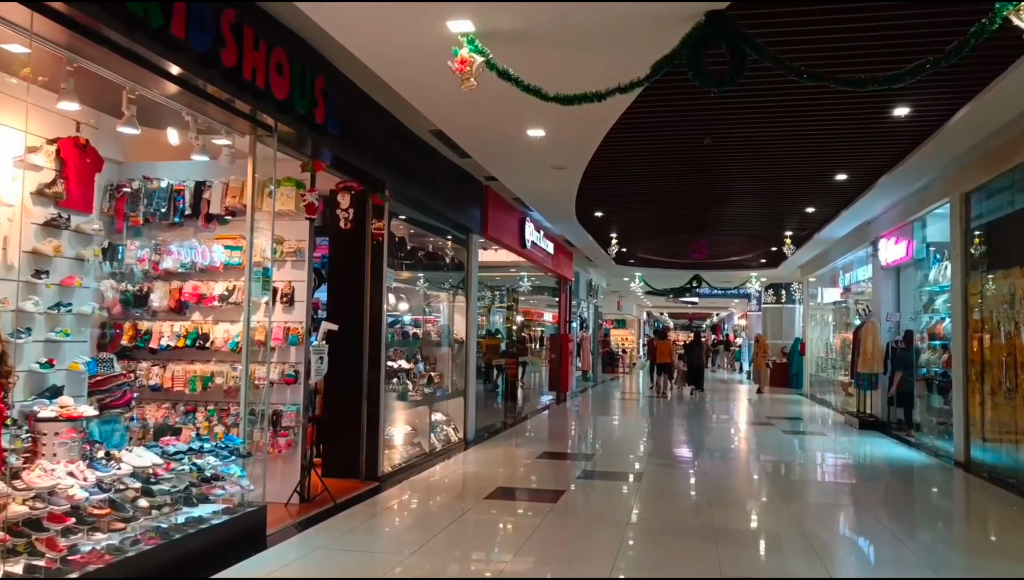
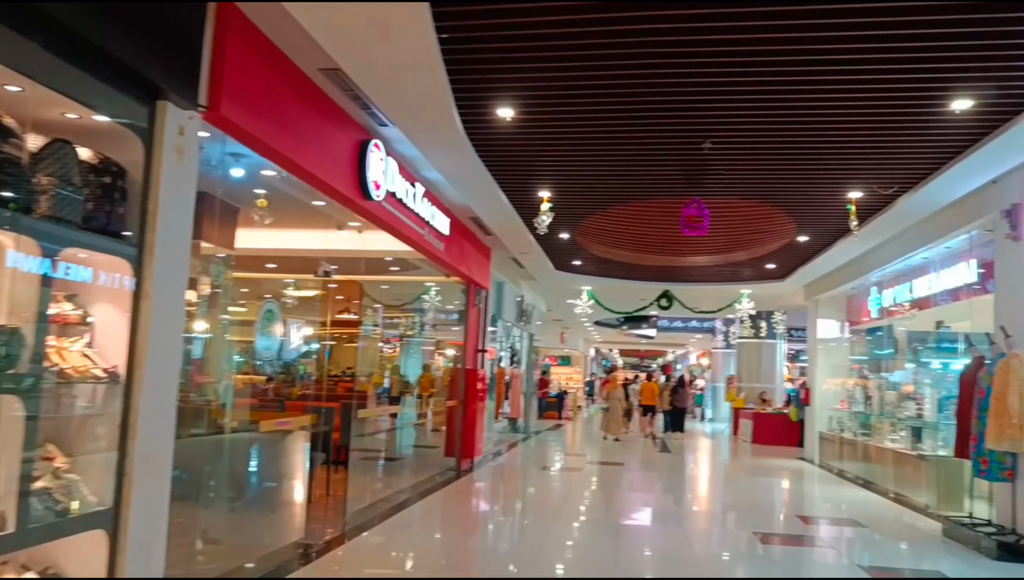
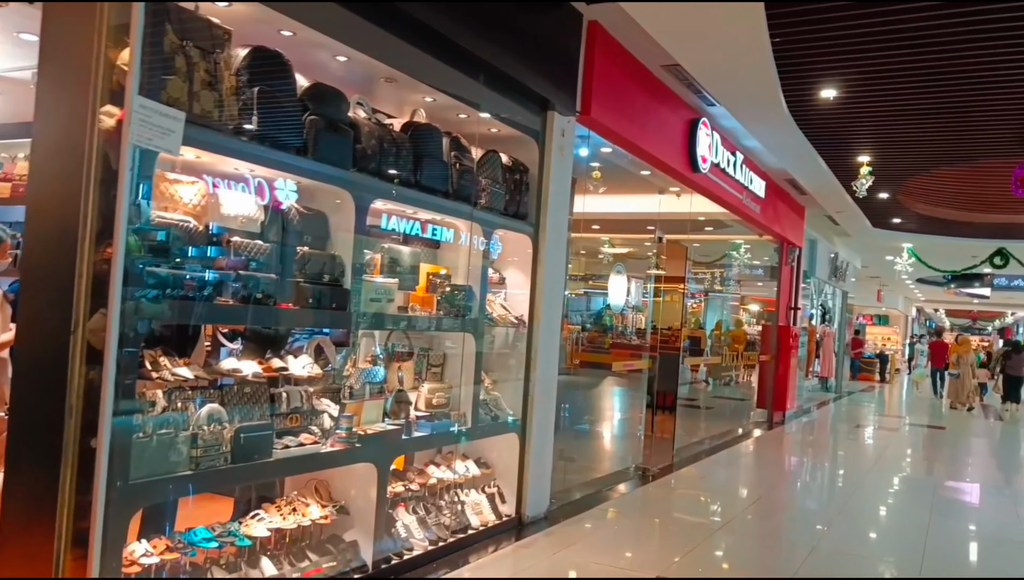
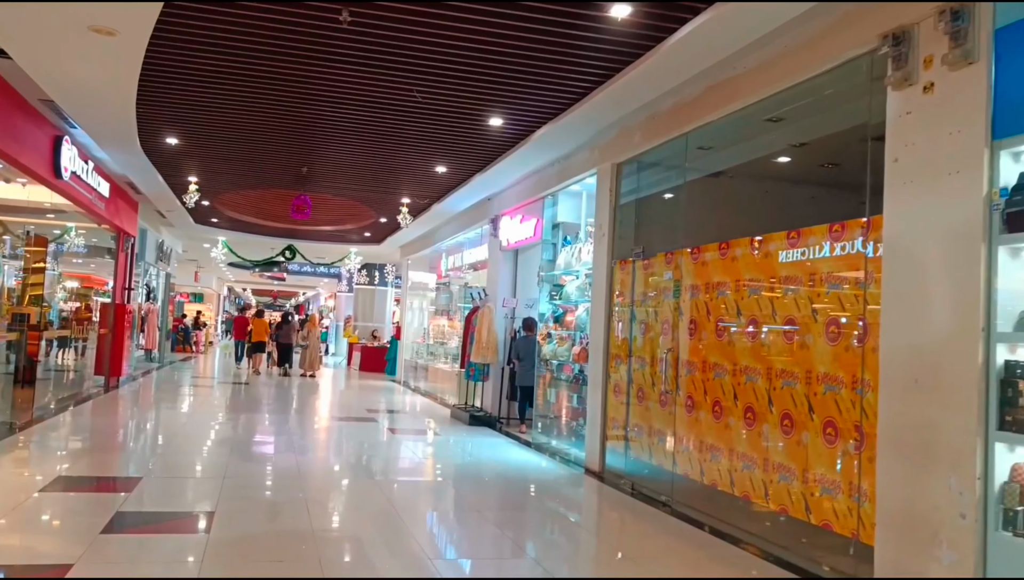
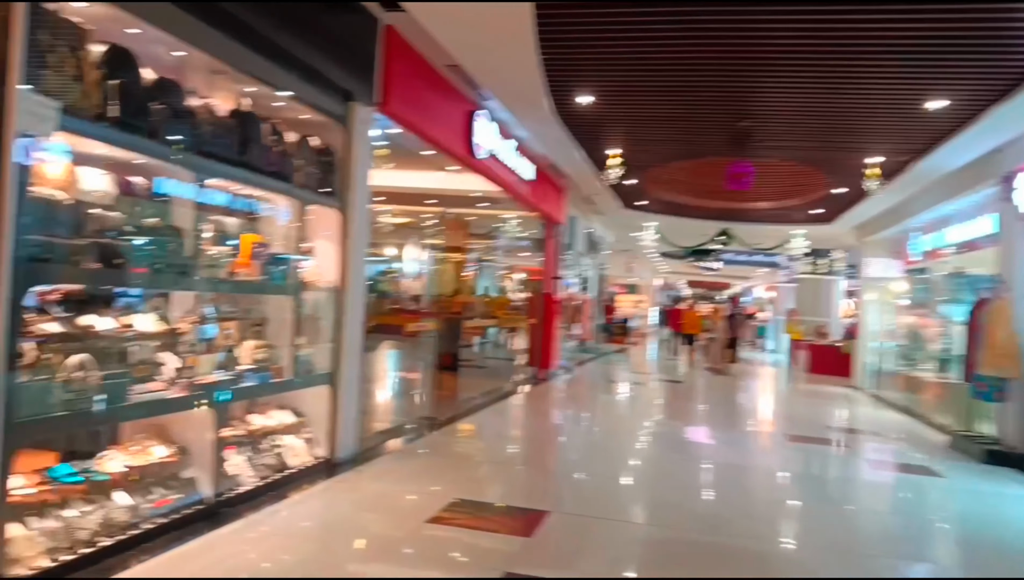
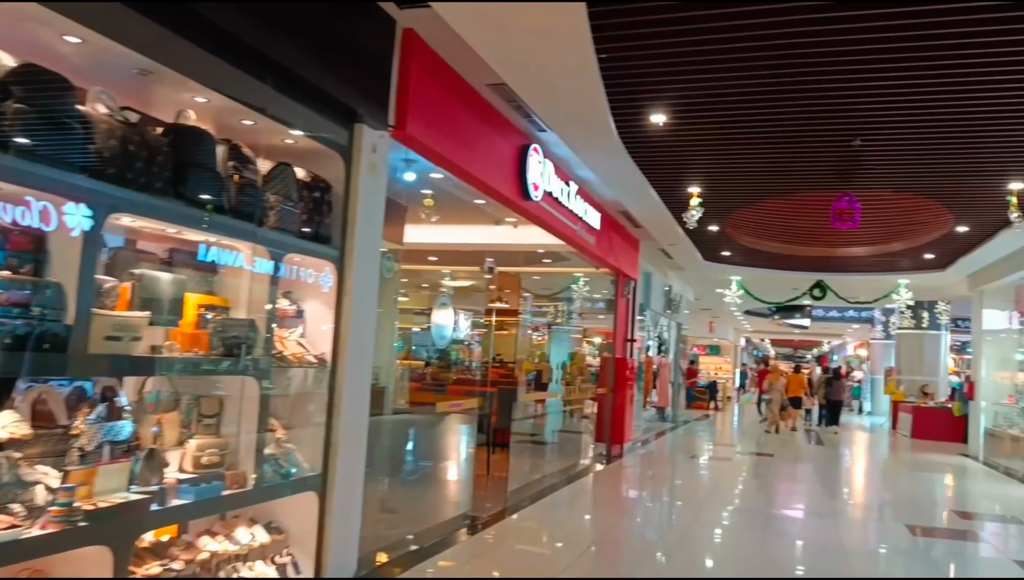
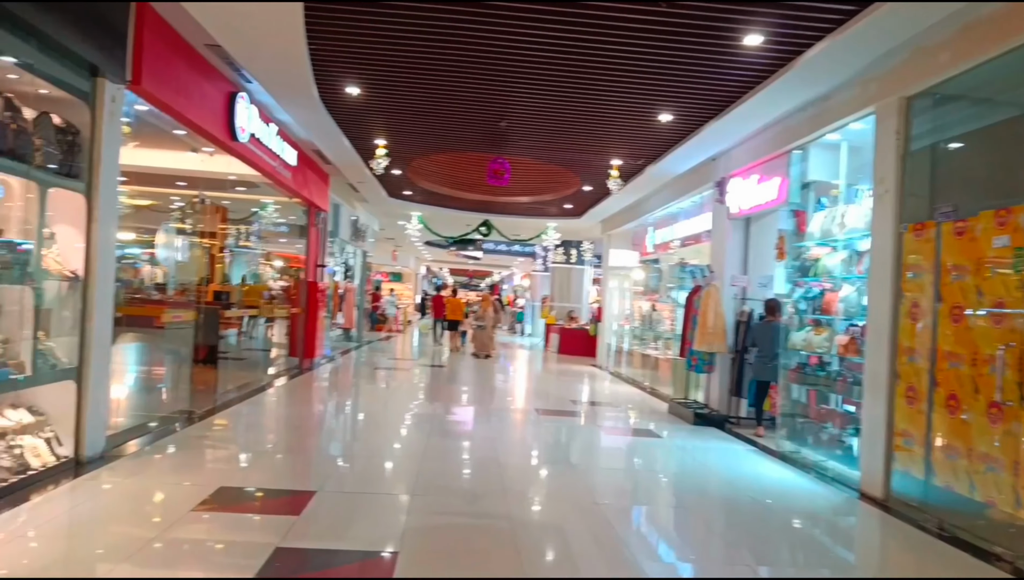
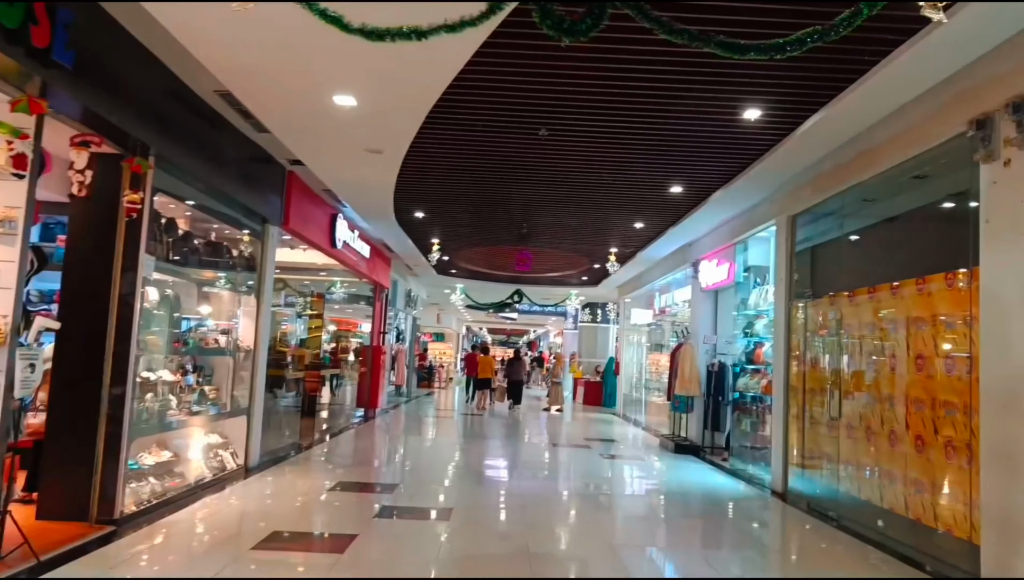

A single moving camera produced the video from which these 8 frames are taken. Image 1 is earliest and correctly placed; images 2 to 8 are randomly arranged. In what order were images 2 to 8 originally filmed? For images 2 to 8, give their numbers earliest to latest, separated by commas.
8, 4, 7, 5, 3, 6, 2
